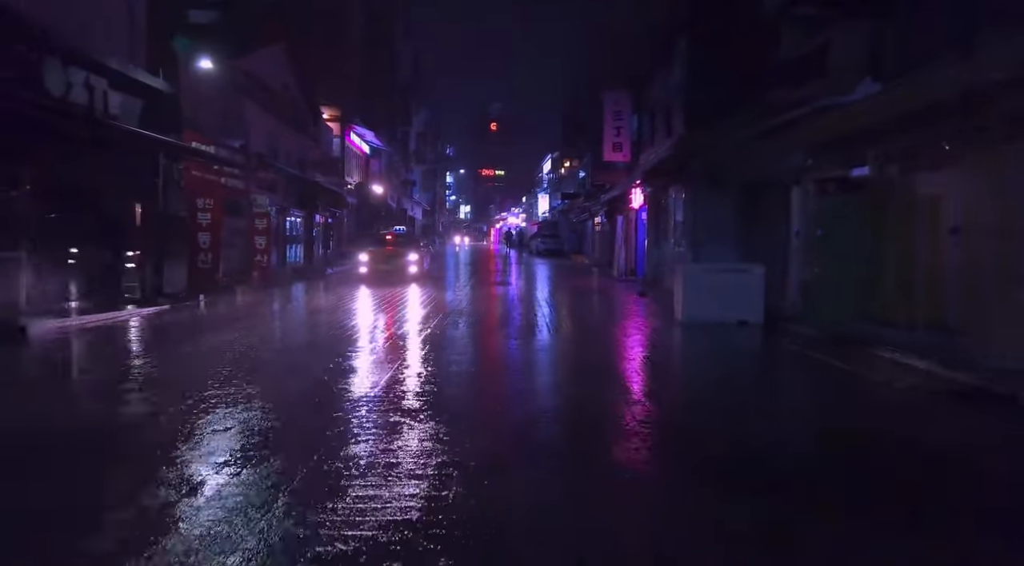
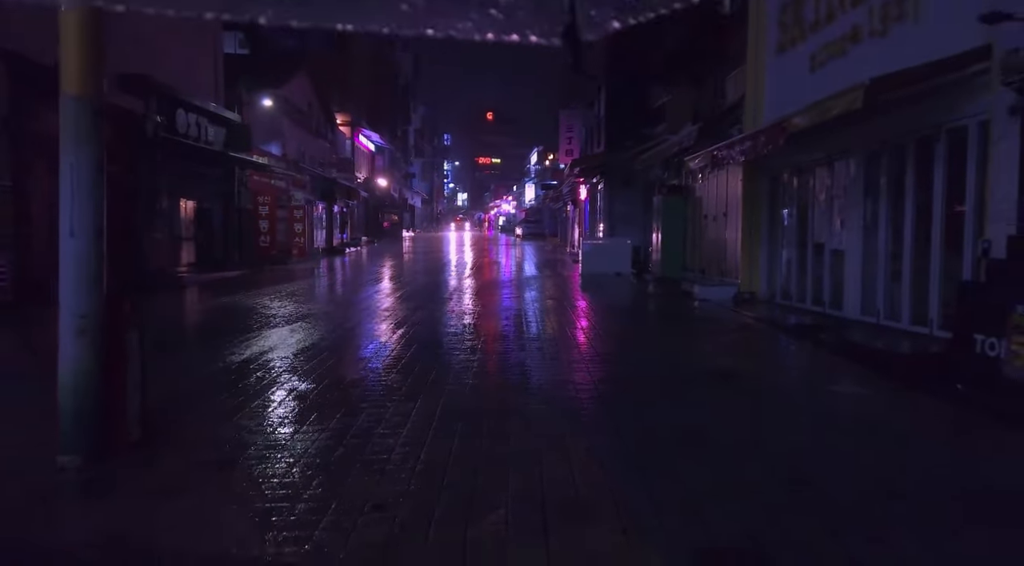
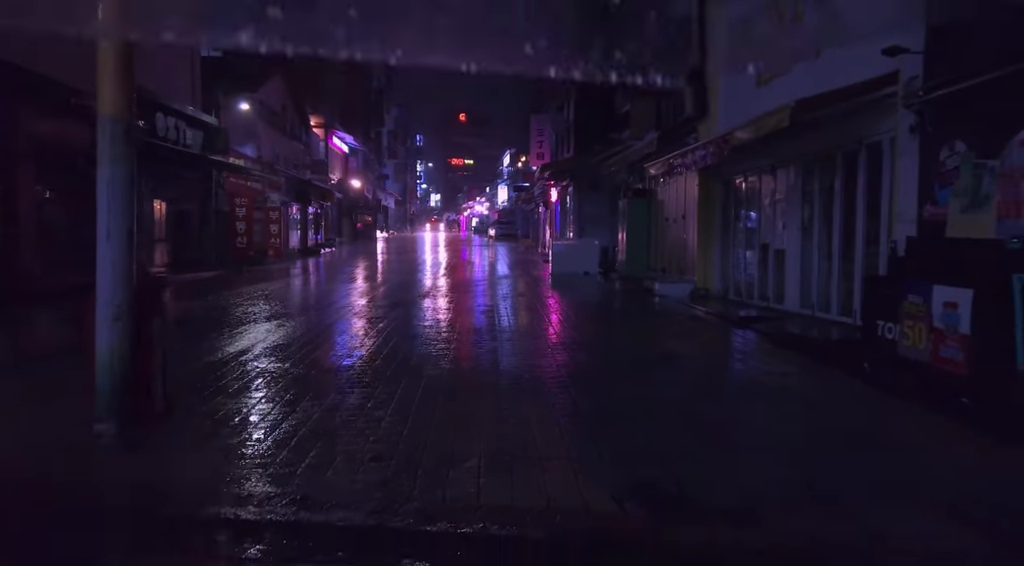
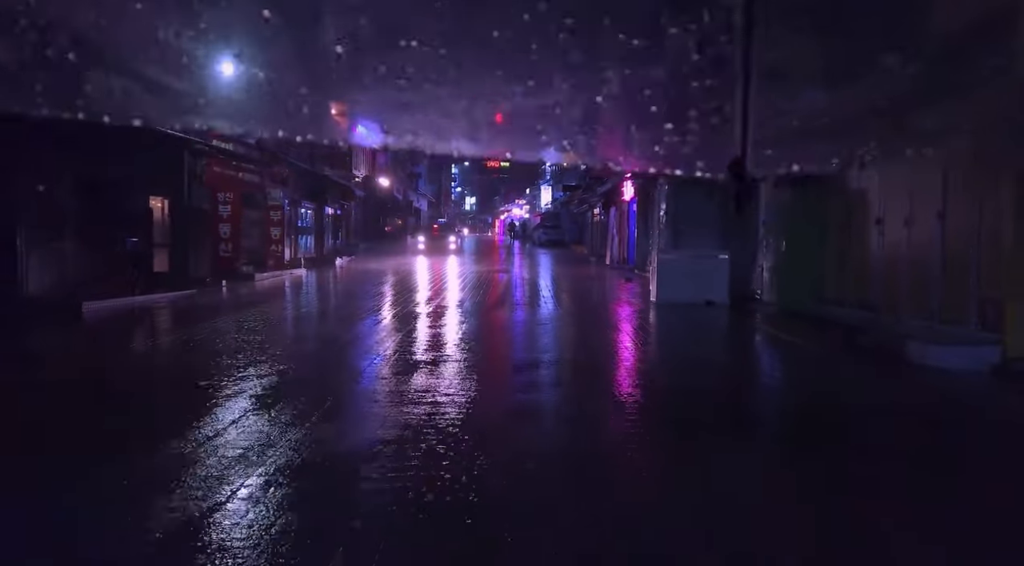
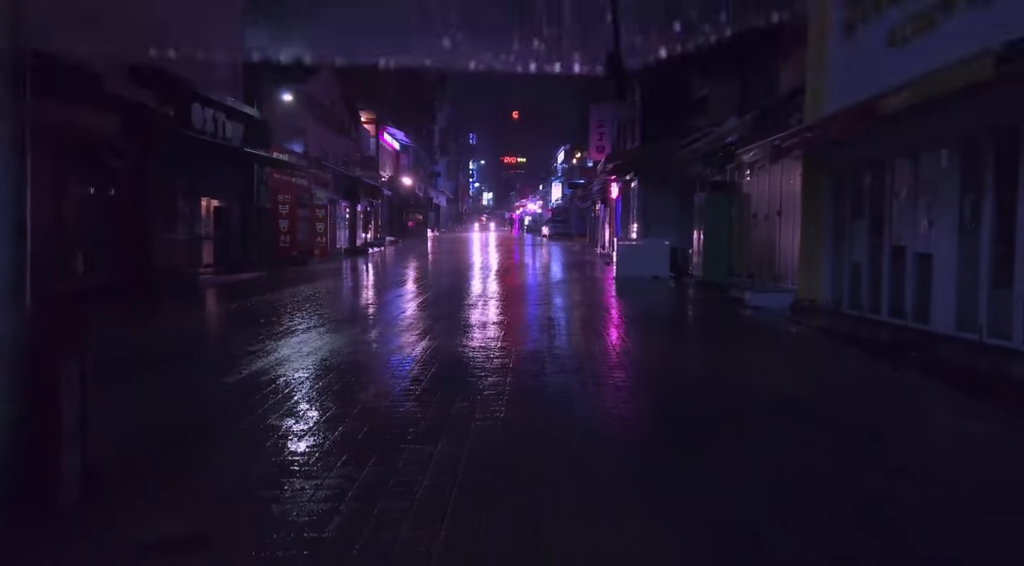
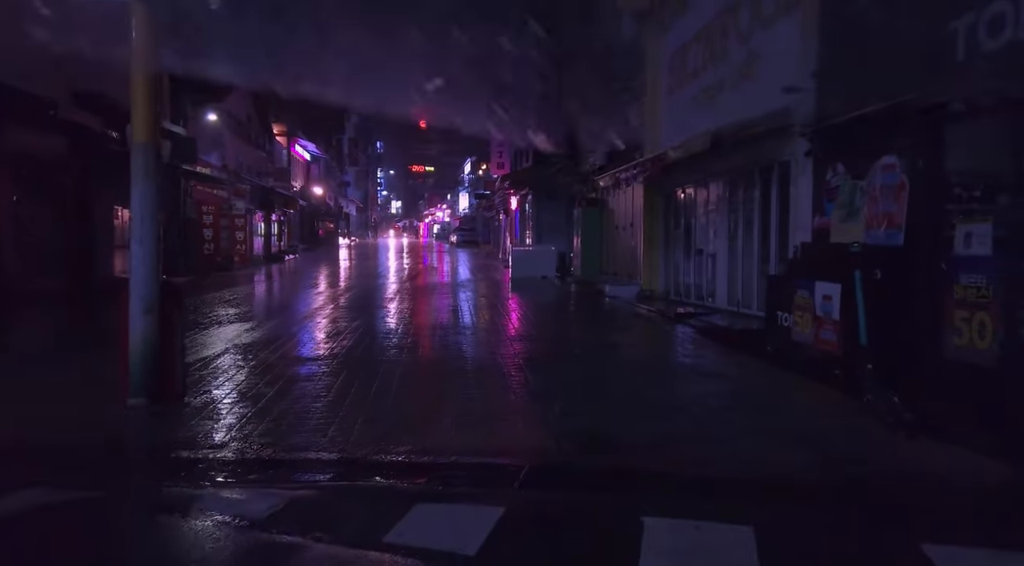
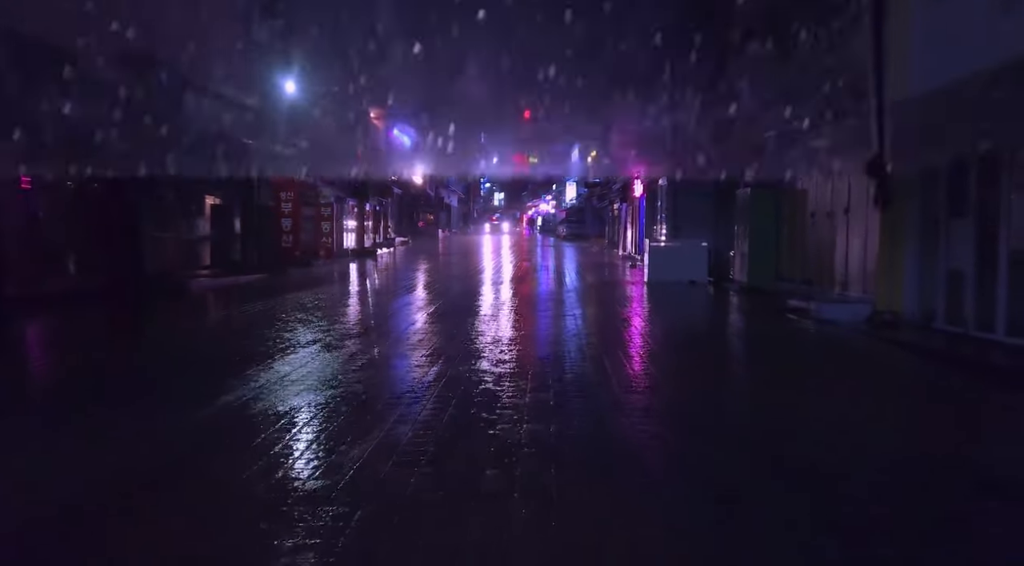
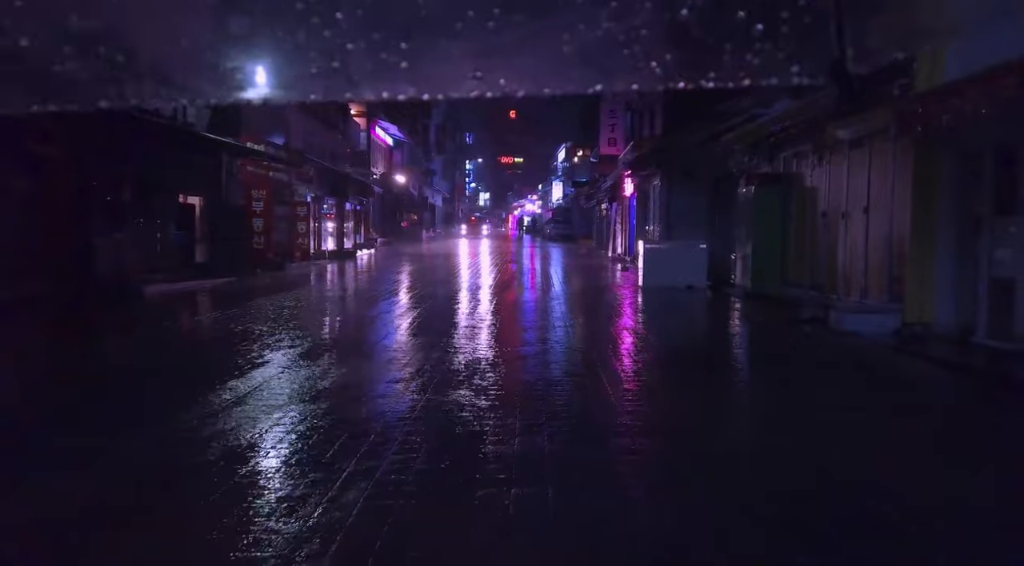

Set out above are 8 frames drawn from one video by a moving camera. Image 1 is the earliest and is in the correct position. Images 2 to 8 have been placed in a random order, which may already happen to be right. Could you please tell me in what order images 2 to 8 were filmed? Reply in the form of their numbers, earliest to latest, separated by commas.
4, 8, 7, 5, 2, 3, 6
